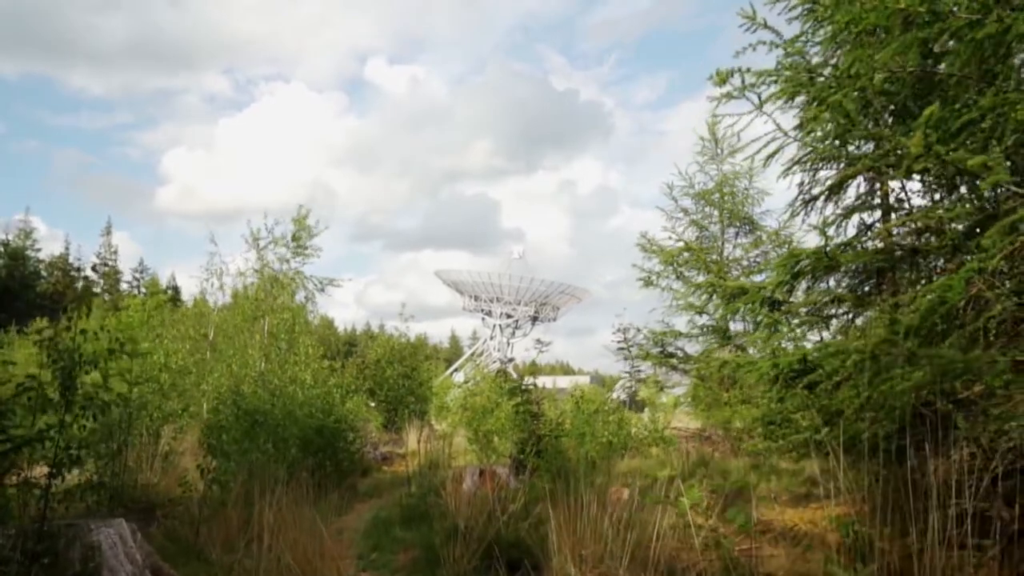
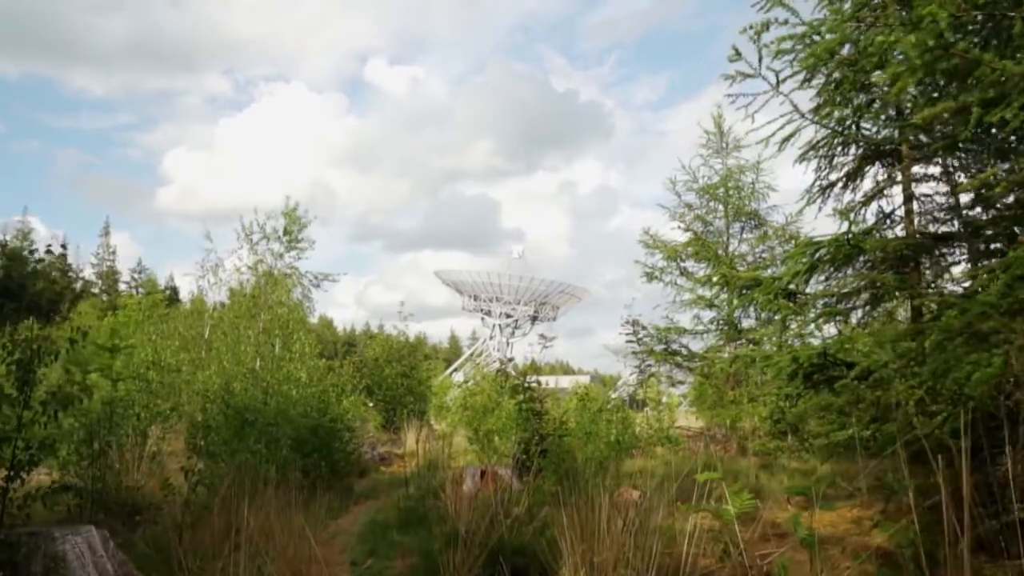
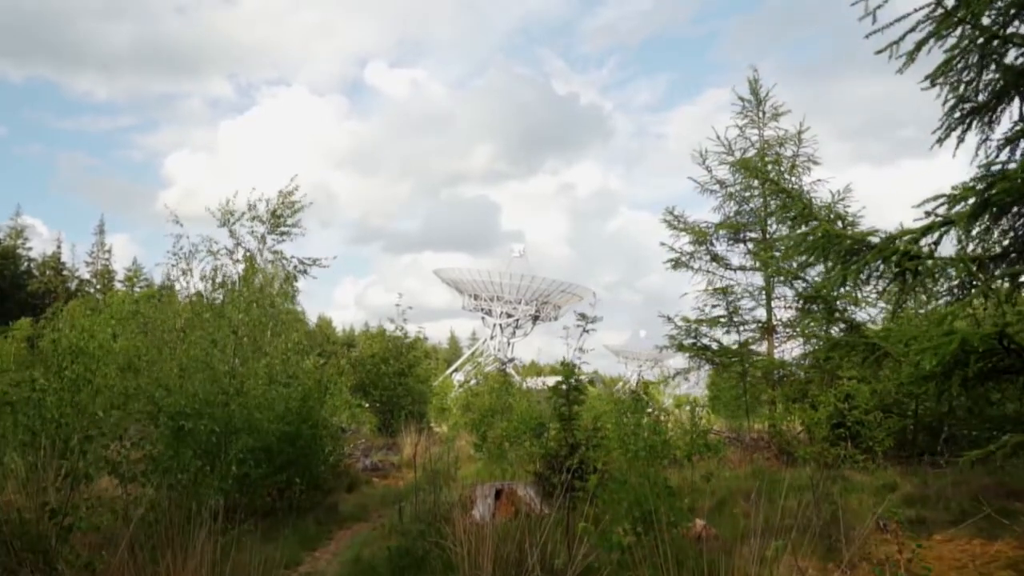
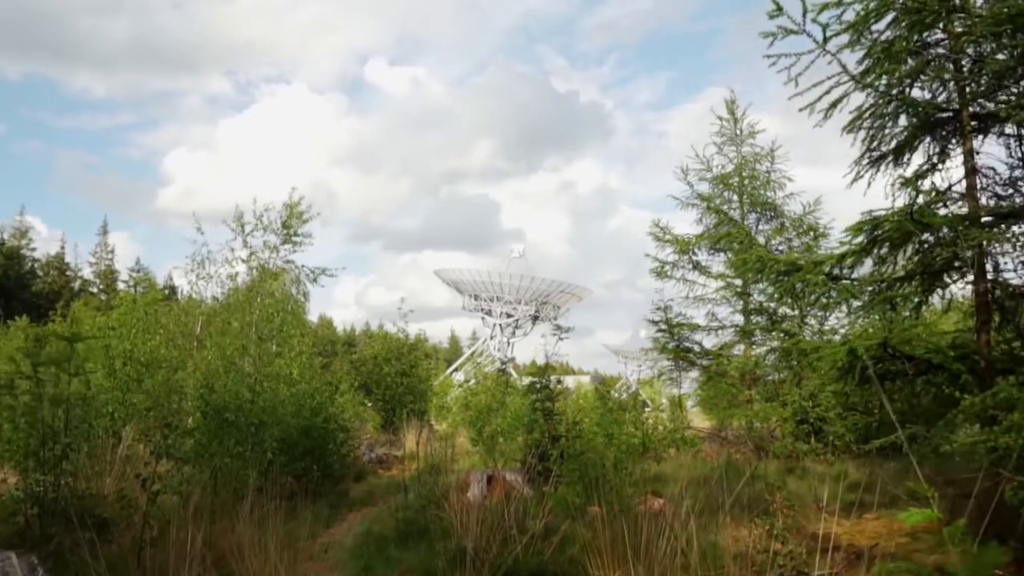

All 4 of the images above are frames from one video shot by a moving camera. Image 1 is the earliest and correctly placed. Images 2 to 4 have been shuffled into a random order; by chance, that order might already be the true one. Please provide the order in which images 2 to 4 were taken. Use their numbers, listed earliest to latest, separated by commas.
2, 4, 3
